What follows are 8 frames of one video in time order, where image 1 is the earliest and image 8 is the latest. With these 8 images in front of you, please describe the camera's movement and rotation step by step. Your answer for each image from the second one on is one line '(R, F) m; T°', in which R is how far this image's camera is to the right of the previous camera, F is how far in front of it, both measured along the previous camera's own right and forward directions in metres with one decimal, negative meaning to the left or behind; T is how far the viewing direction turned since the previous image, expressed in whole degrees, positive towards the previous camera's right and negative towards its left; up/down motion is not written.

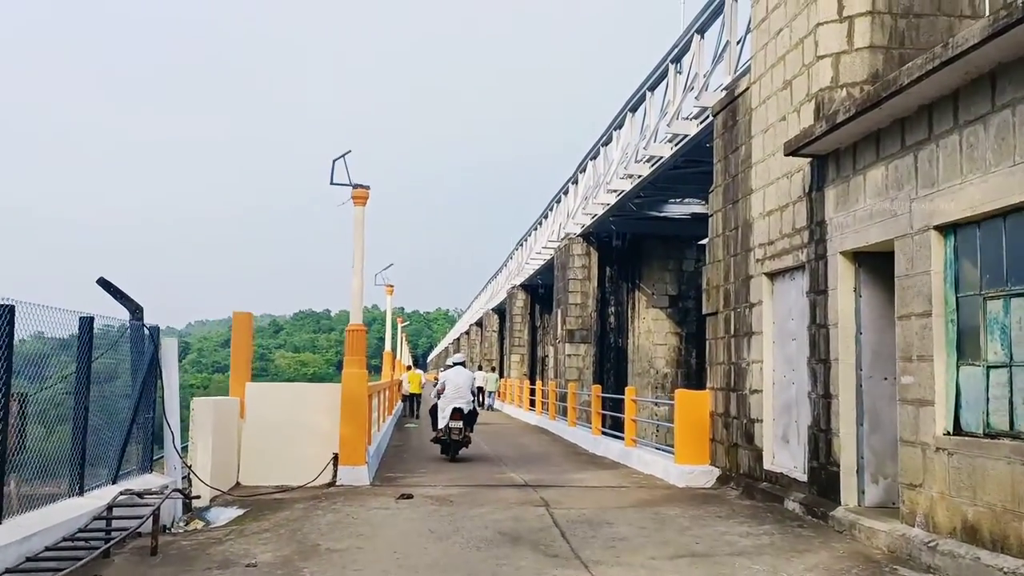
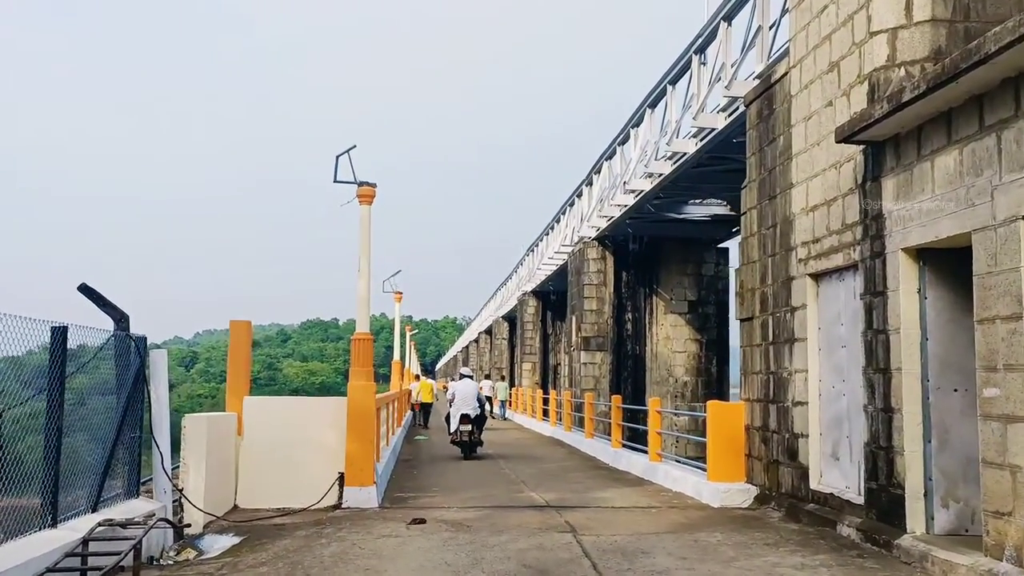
(-0.1, +0.8) m; 0°
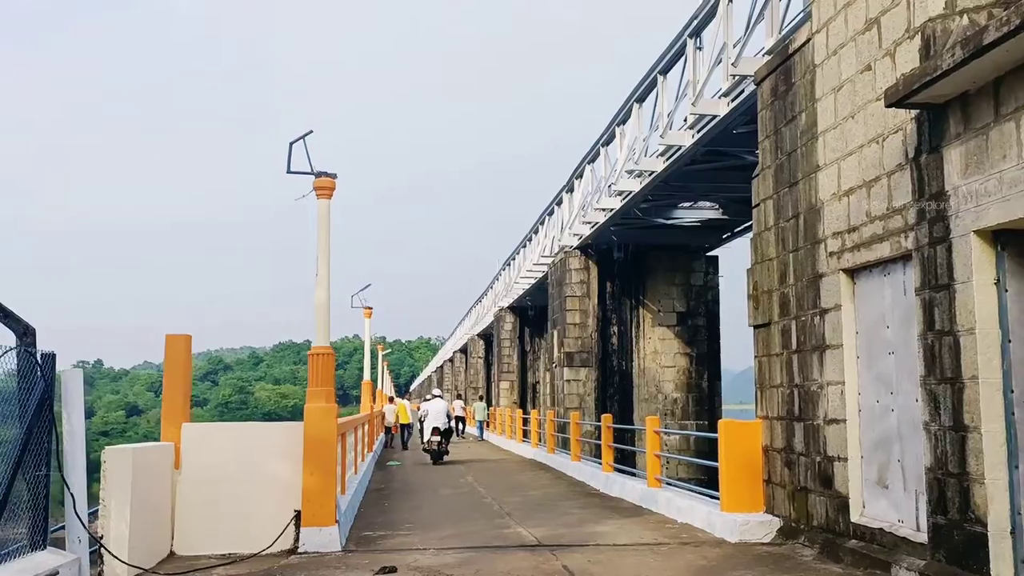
(-0.1, +1.4) m; +2°
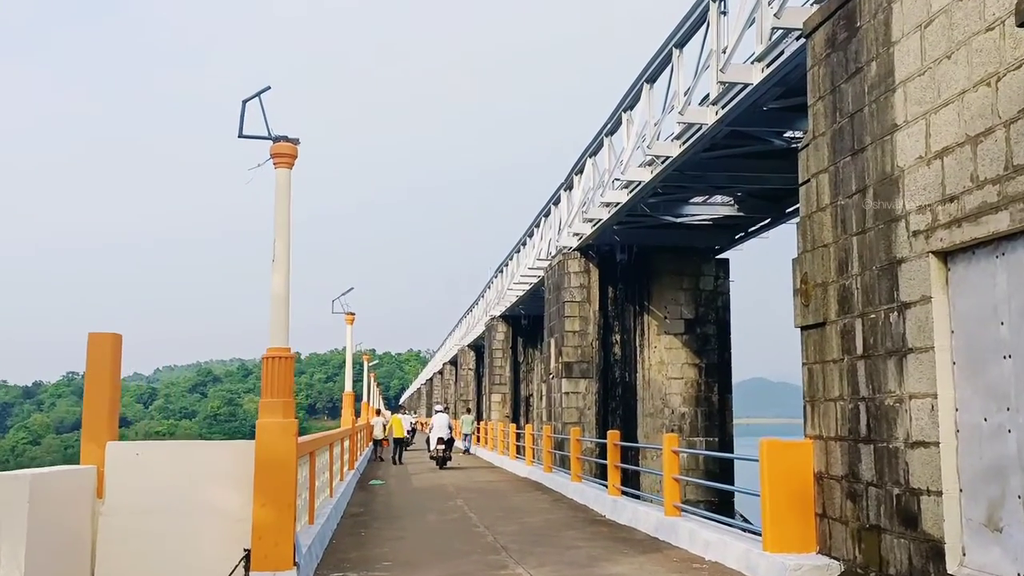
(-0.1, +1.7) m; +1°
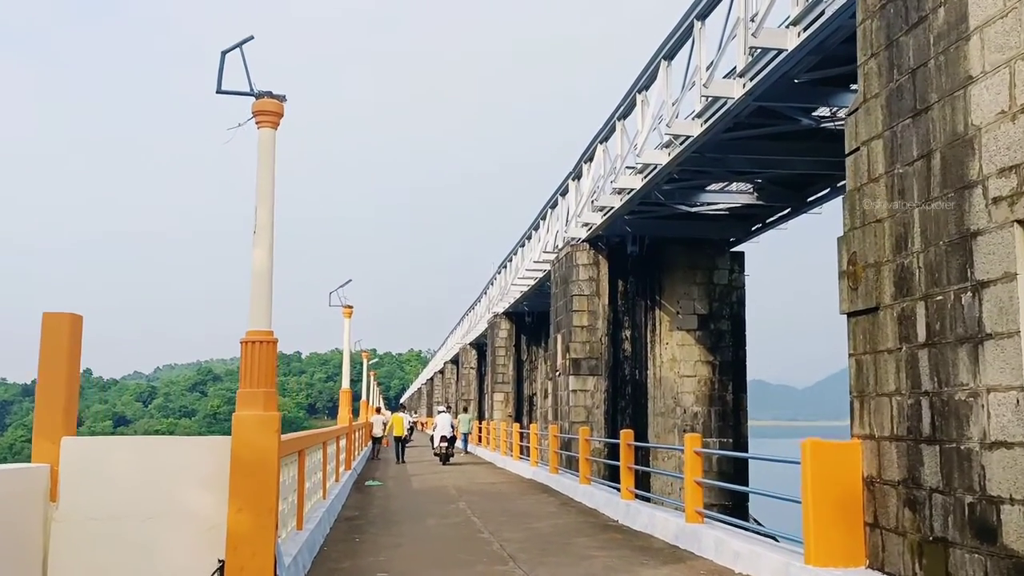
(-0.1, +0.9) m; 0°
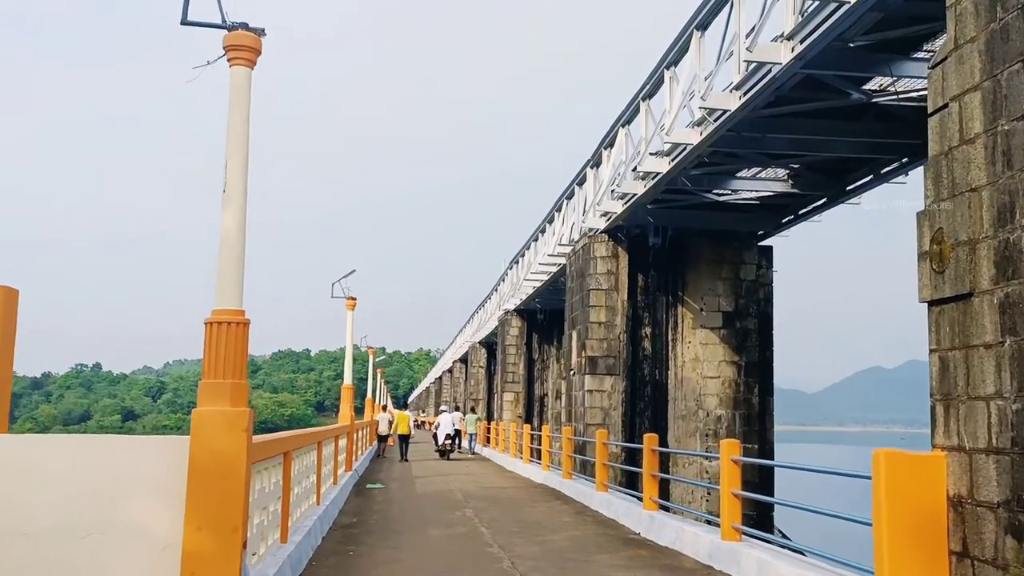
(-0.1, +1.1) m; -1°
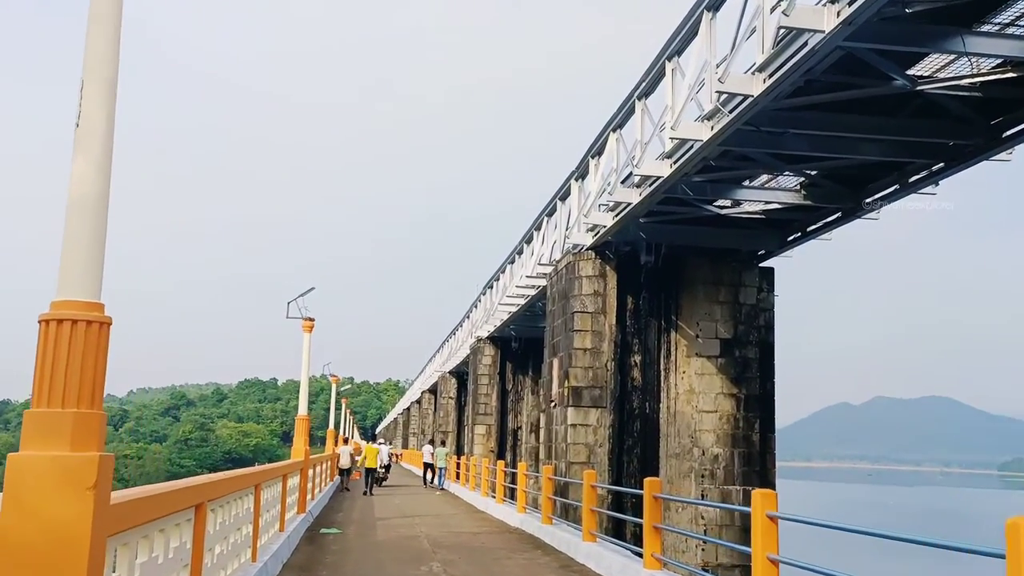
(-0.1, +1.8) m; +2°
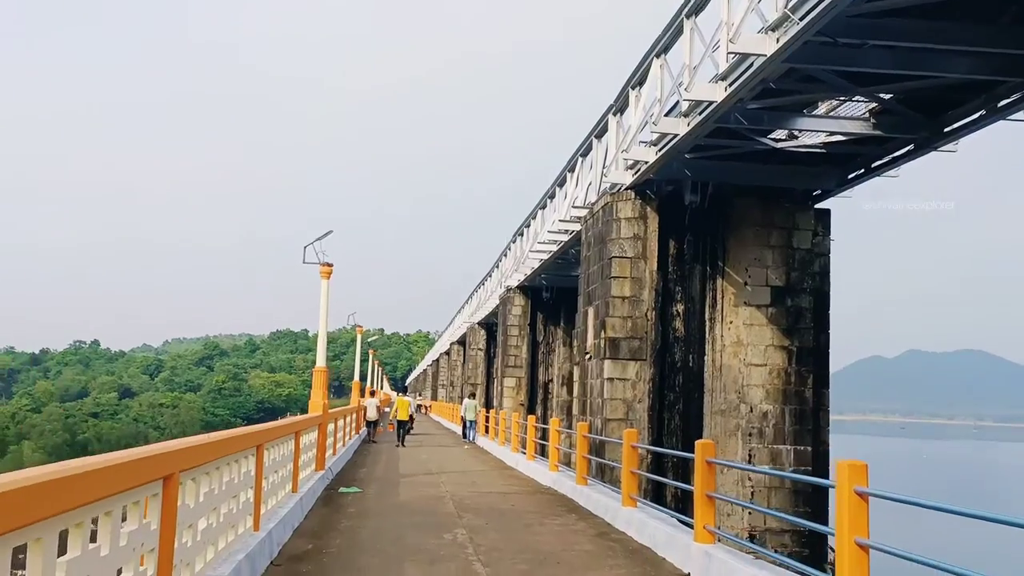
(0.0, +1.2) m; -2°
